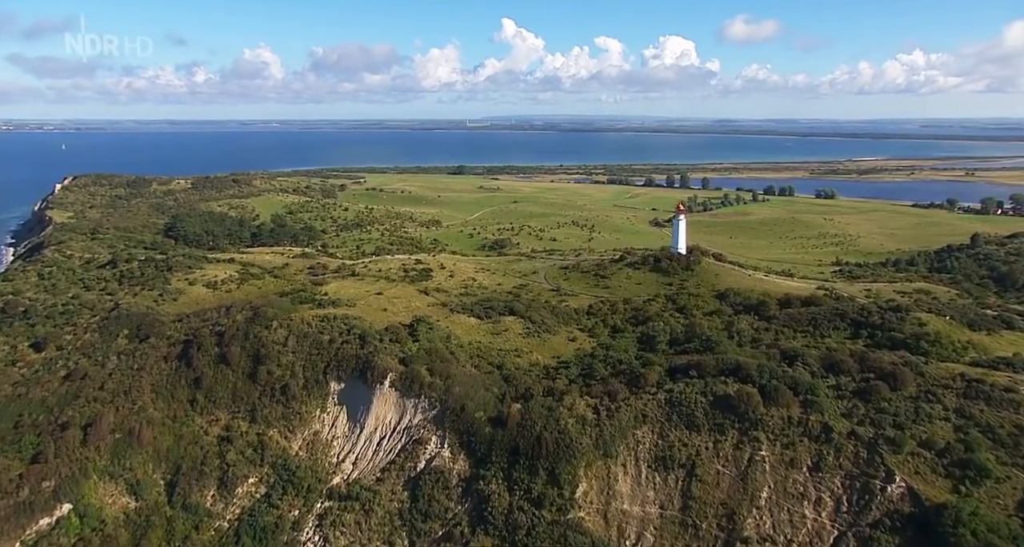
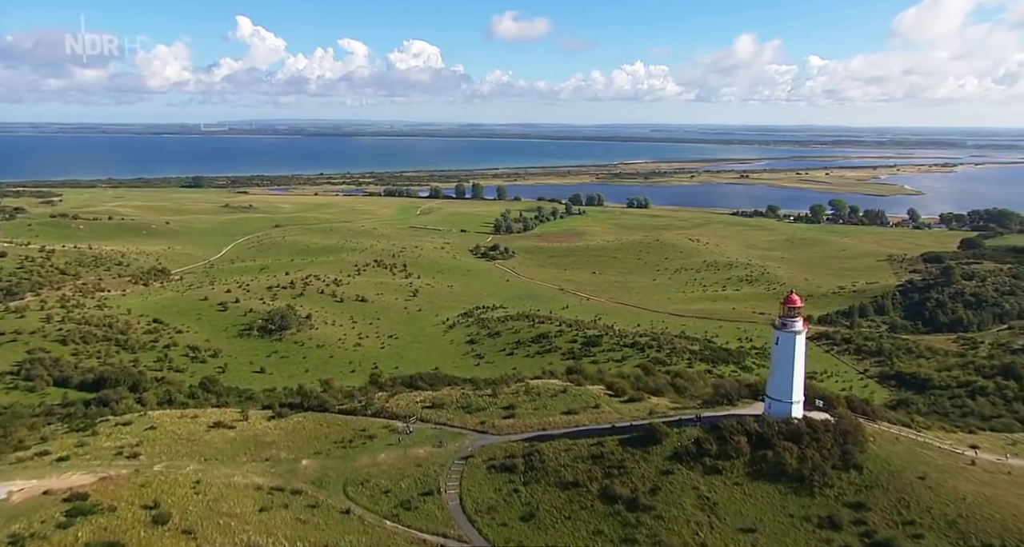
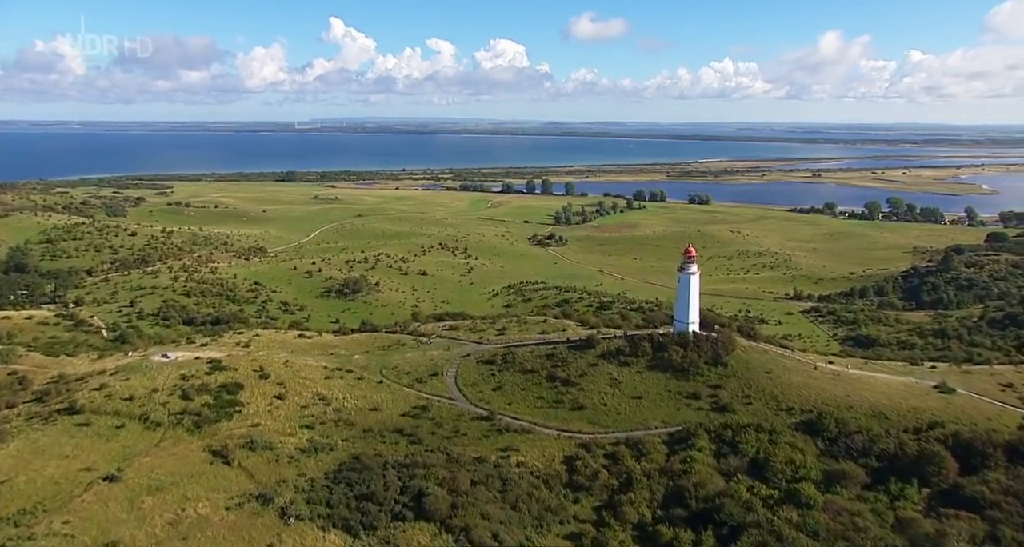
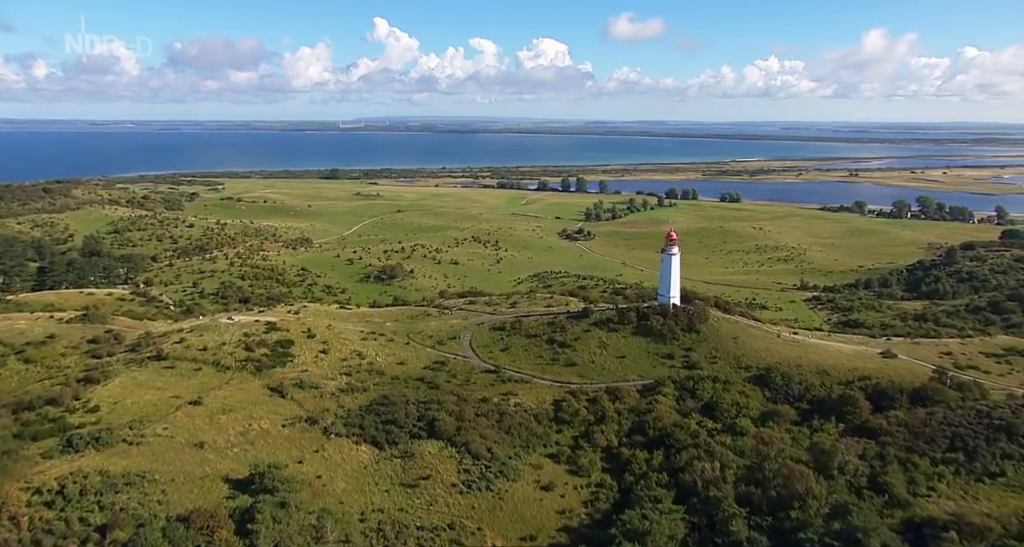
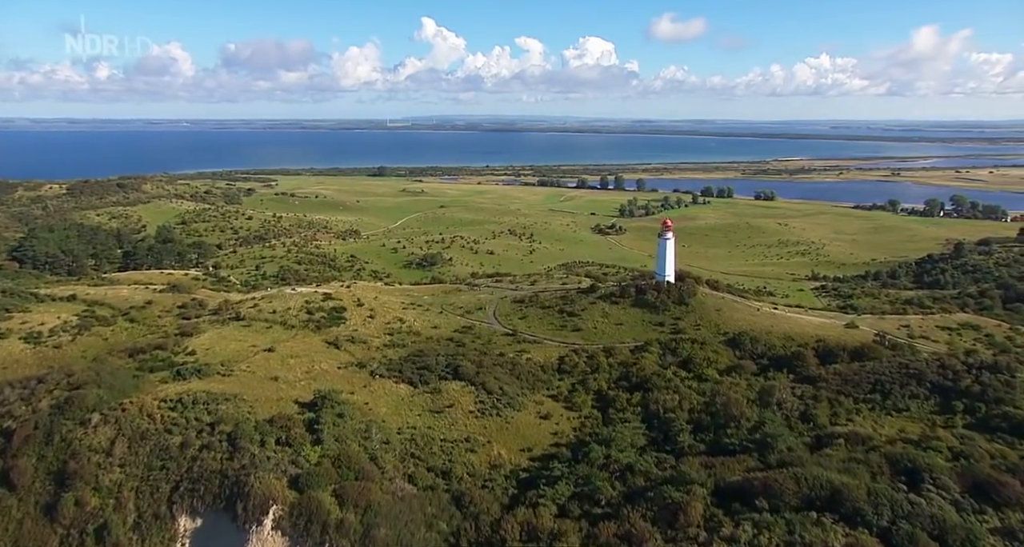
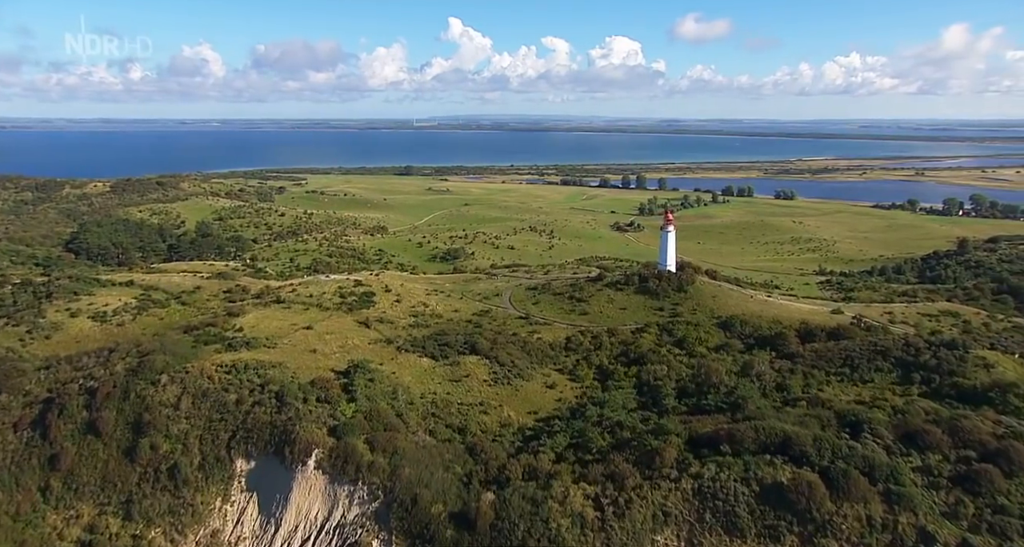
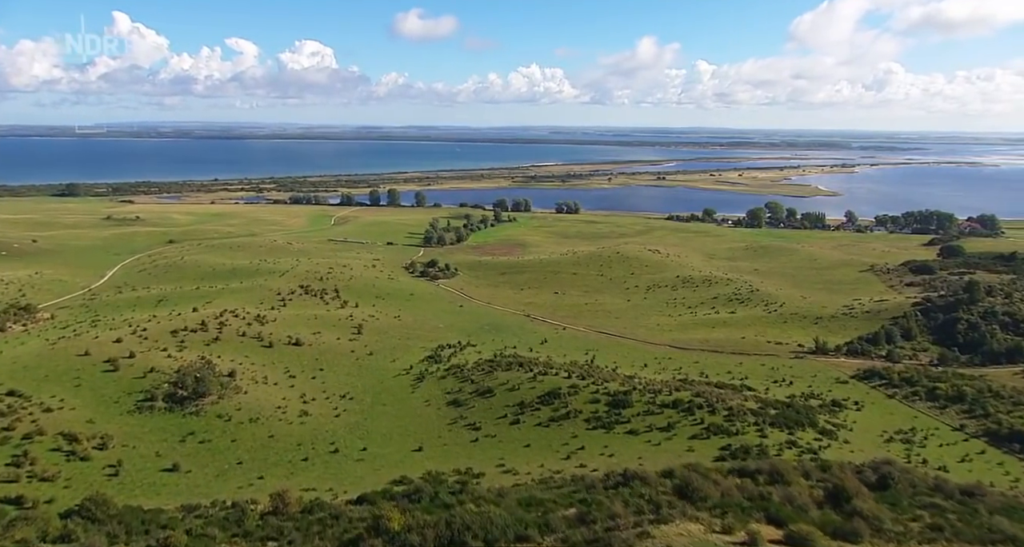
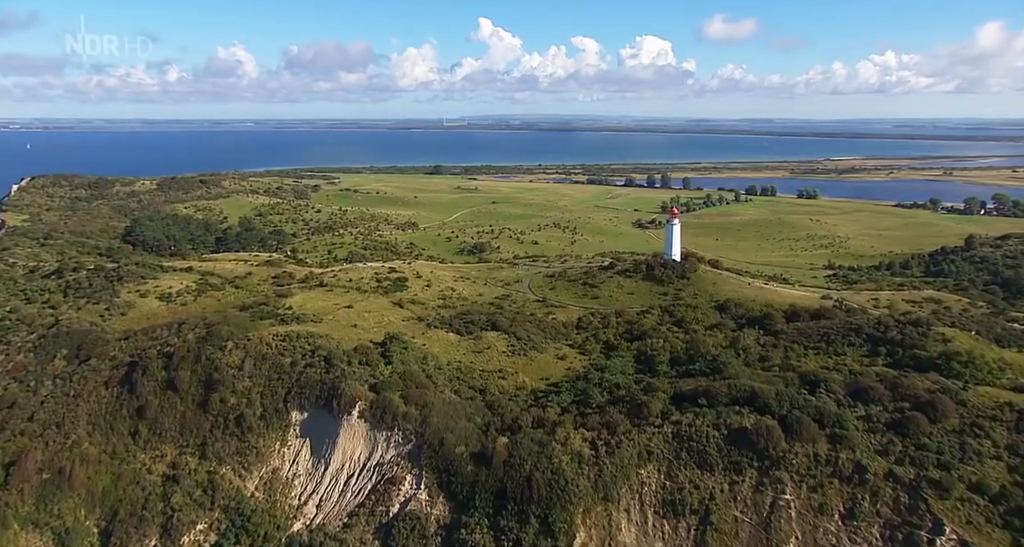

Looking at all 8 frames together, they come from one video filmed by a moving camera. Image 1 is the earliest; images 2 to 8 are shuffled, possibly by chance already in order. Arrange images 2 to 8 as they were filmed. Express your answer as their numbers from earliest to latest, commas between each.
8, 6, 5, 4, 3, 2, 7
